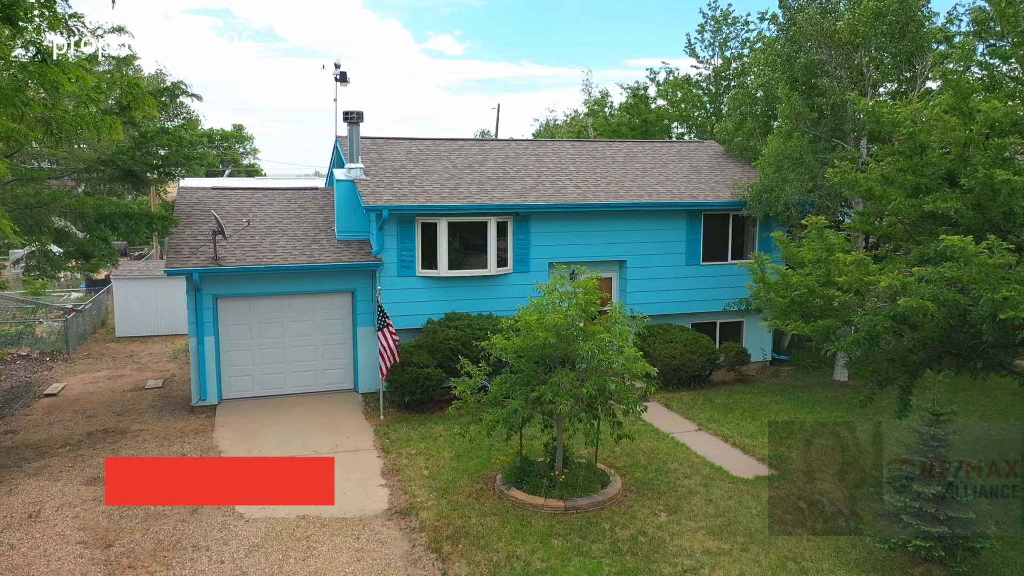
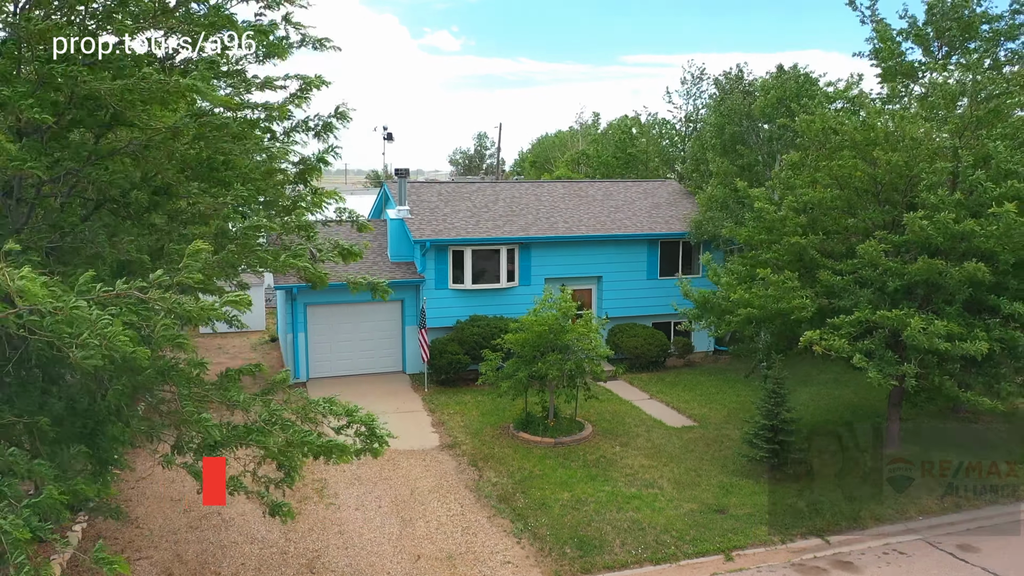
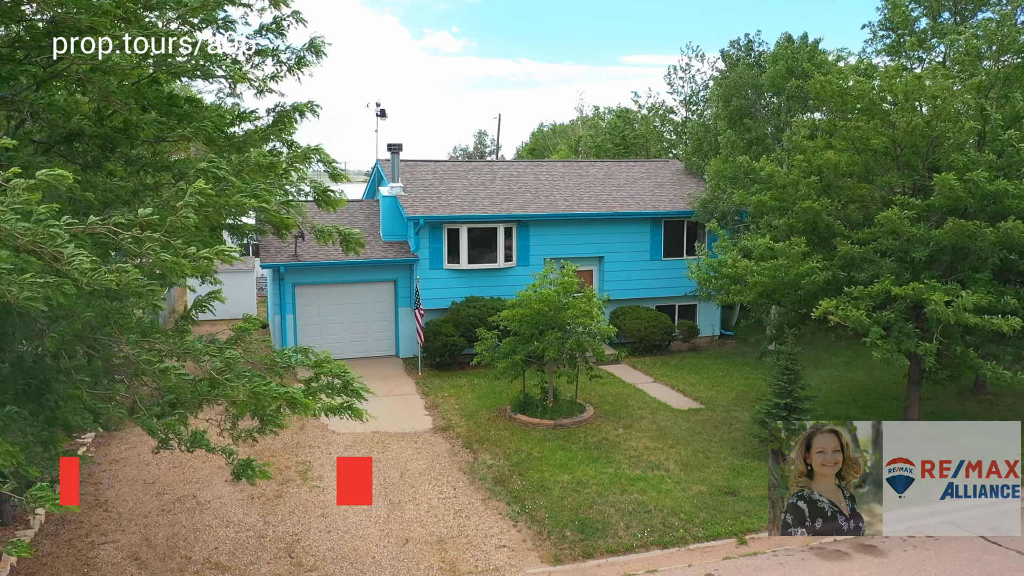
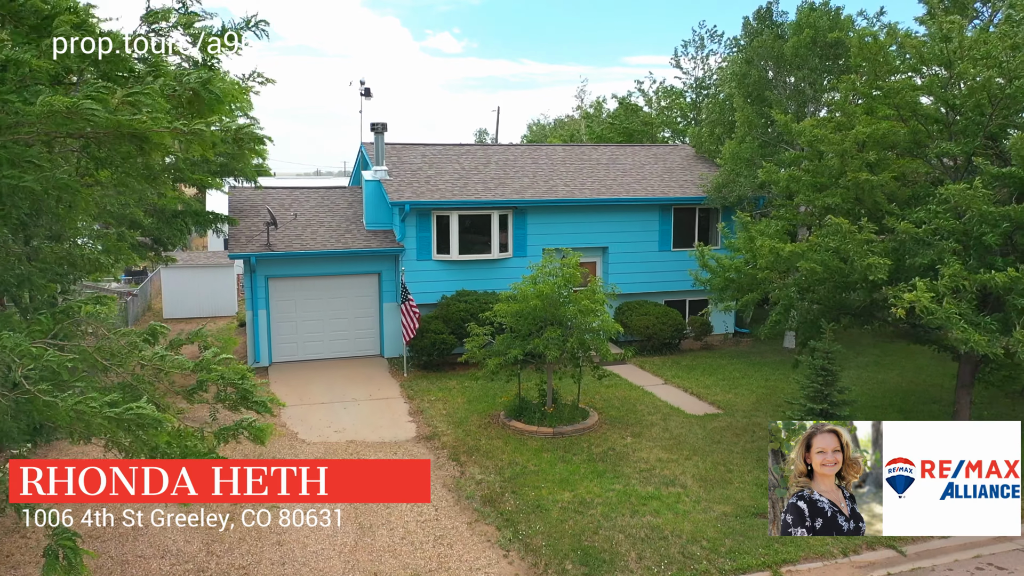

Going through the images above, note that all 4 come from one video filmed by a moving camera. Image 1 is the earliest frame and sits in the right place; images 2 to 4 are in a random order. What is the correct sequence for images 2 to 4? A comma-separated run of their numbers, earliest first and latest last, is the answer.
4, 3, 2
